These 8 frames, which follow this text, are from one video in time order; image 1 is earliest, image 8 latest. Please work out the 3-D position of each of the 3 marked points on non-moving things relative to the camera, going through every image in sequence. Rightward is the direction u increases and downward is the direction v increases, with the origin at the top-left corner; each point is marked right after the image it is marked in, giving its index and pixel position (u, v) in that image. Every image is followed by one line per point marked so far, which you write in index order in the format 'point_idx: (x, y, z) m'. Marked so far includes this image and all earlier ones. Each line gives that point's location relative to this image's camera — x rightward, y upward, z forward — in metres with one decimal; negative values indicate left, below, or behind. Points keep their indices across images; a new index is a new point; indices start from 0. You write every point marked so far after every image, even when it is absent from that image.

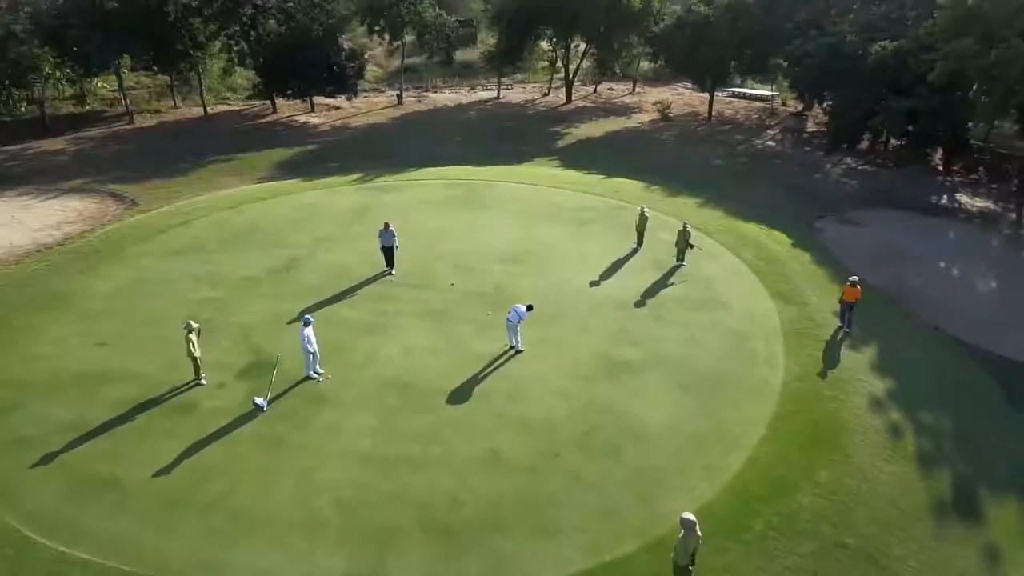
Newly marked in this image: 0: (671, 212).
0: (+3.7, +1.8, +17.5) m
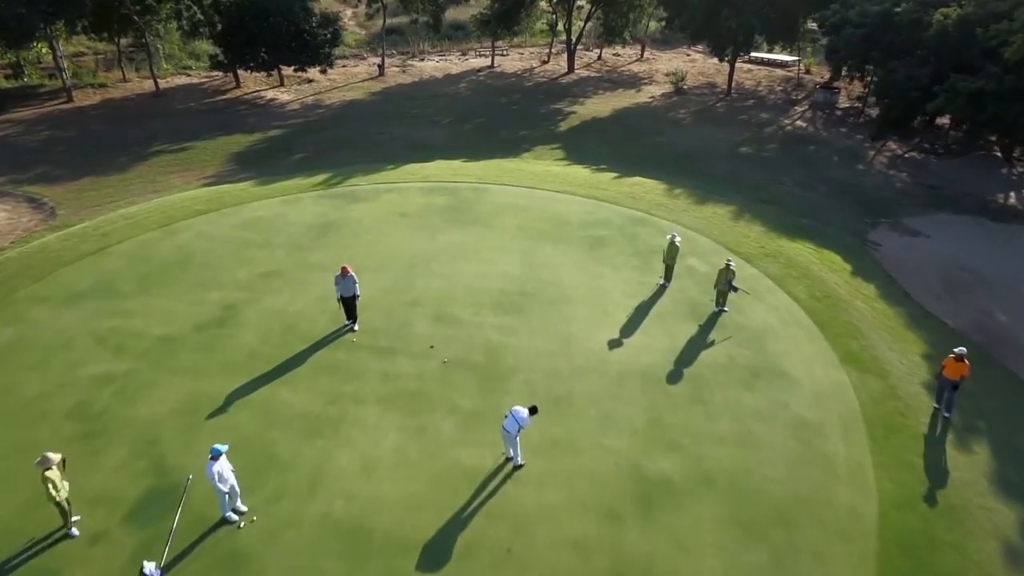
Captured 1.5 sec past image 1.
0: (+3.7, +1.2, +14.5) m
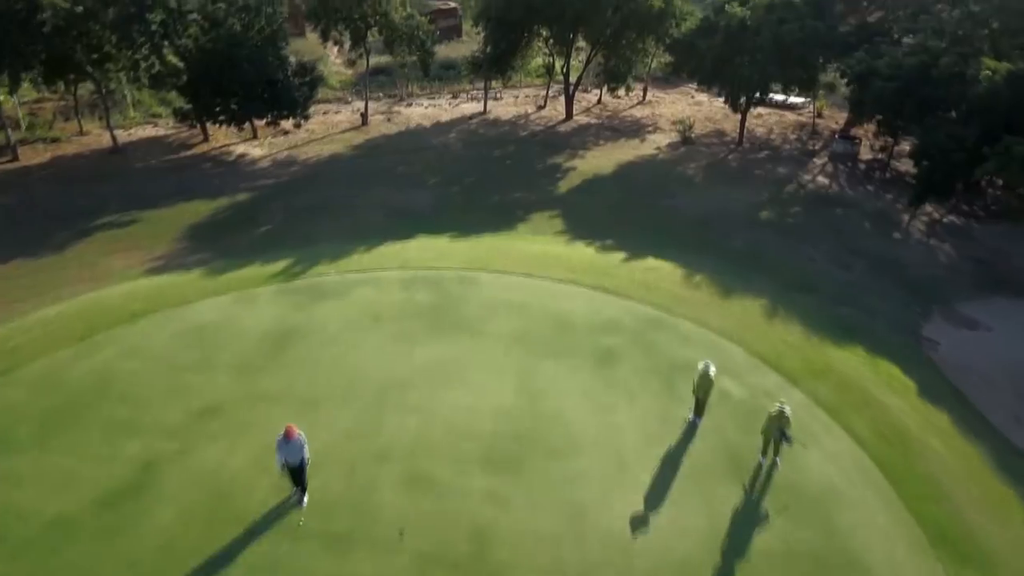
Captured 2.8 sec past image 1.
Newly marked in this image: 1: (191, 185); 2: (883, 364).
0: (+3.6, -0.7, +12.2) m
1: (-8.5, +2.7, +19.8) m
2: (+5.8, -1.2, +11.7) m
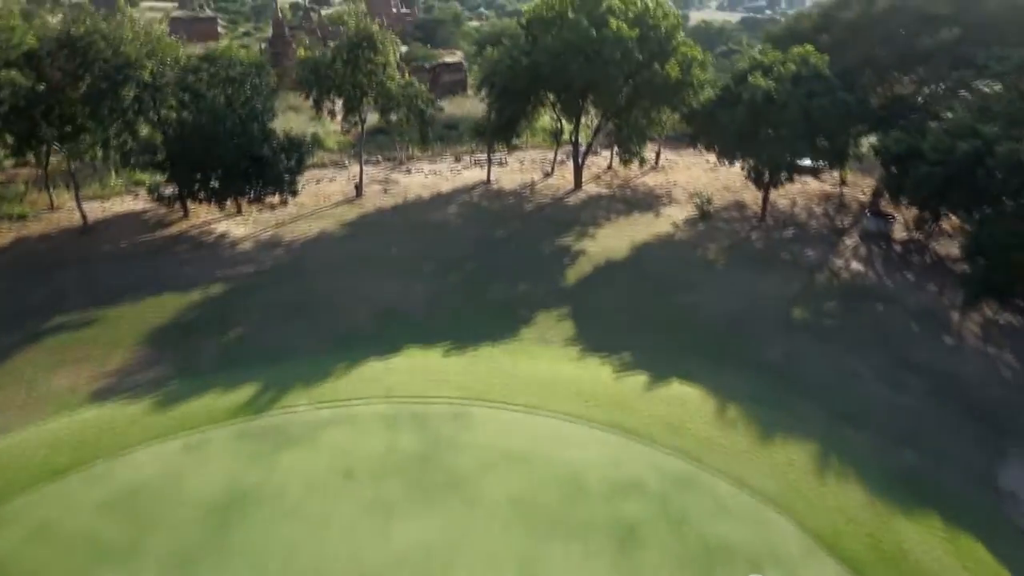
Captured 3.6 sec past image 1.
0: (+3.6, -2.7, +10.1) m
1: (-8.4, +0.3, +18.0) m
2: (+5.8, -3.3, +9.6) m
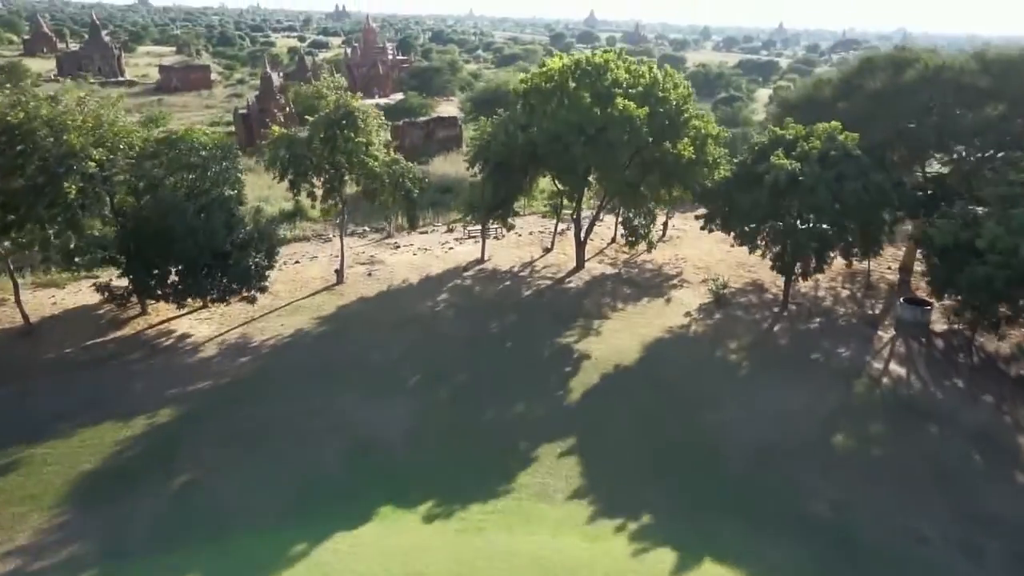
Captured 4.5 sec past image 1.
0: (+3.5, -4.8, +7.7) m
1: (-8.5, -2.2, +15.6) m
2: (+5.8, -5.3, +7.1) m
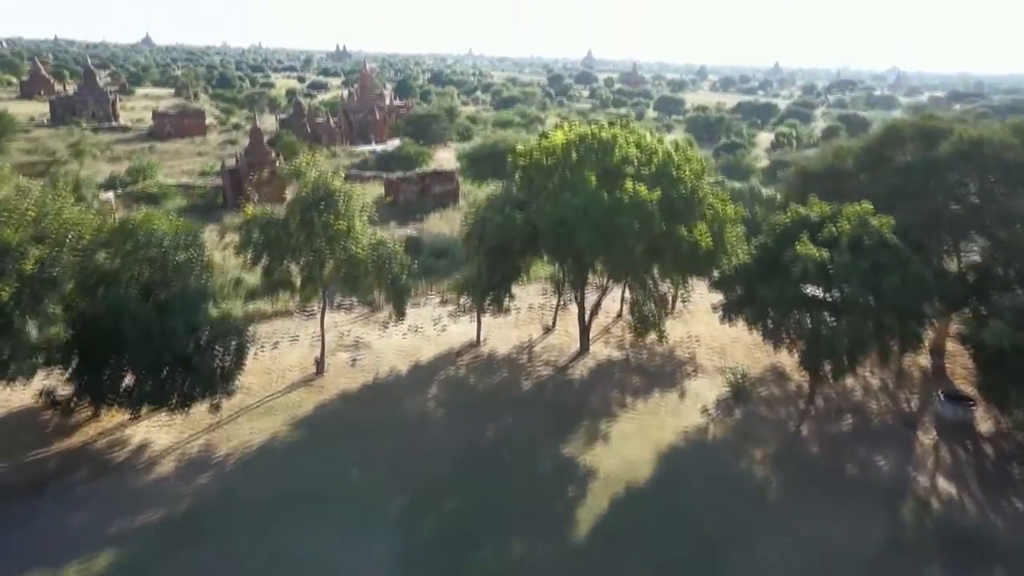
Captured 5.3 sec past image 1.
0: (+3.5, -6.6, +5.4) m
1: (-8.6, -4.4, +13.5) m
2: (+5.7, -7.1, +4.8) m
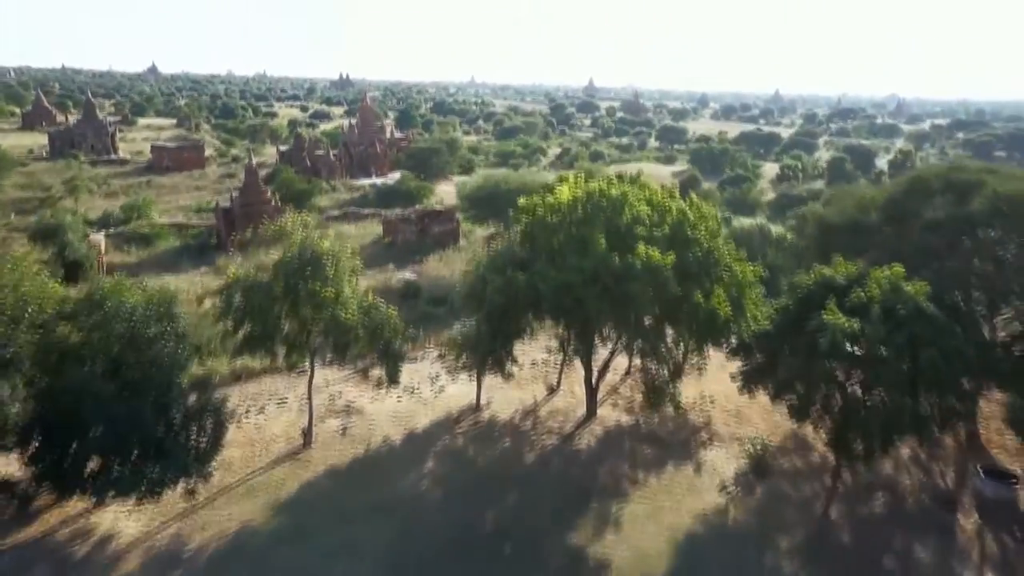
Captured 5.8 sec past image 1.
0: (+3.5, -7.7, +3.8) m
1: (-8.5, -5.8, +12.0) m
2: (+5.8, -8.2, +3.2) m
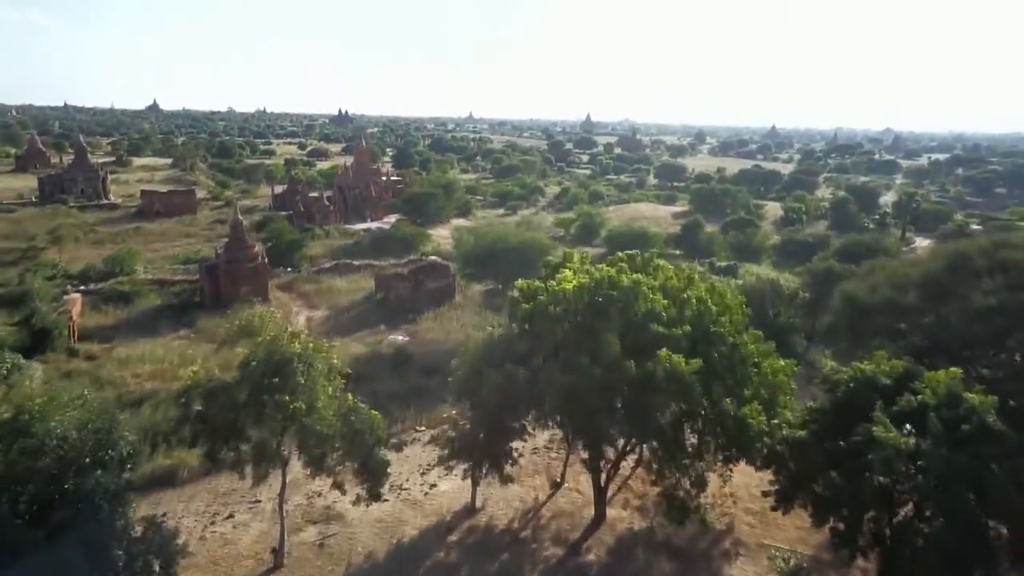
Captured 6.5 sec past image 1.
0: (+3.5, -9.2, +1.3) m
1: (-8.5, -7.6, +9.6) m
2: (+5.8, -9.6, +0.7) m
